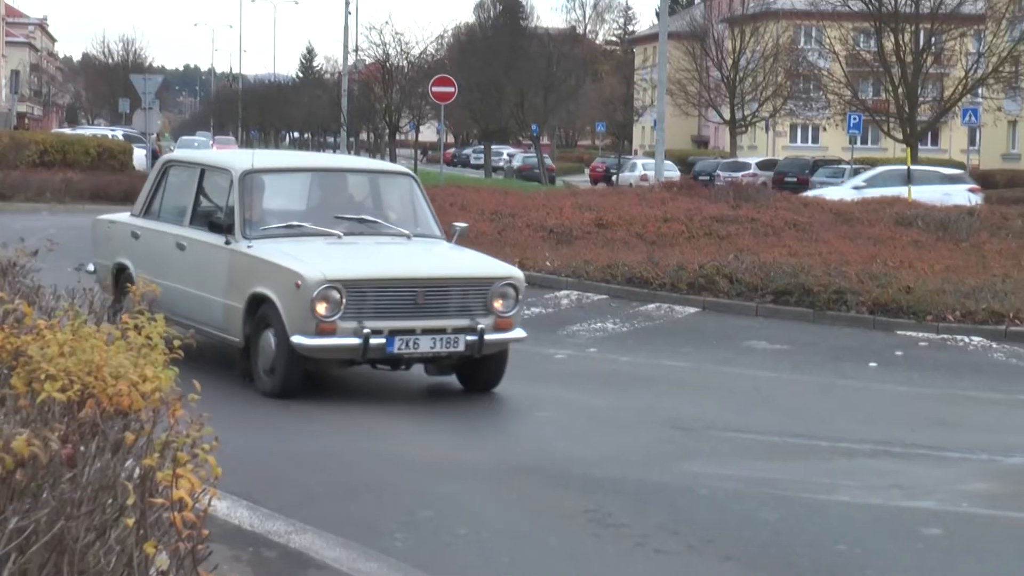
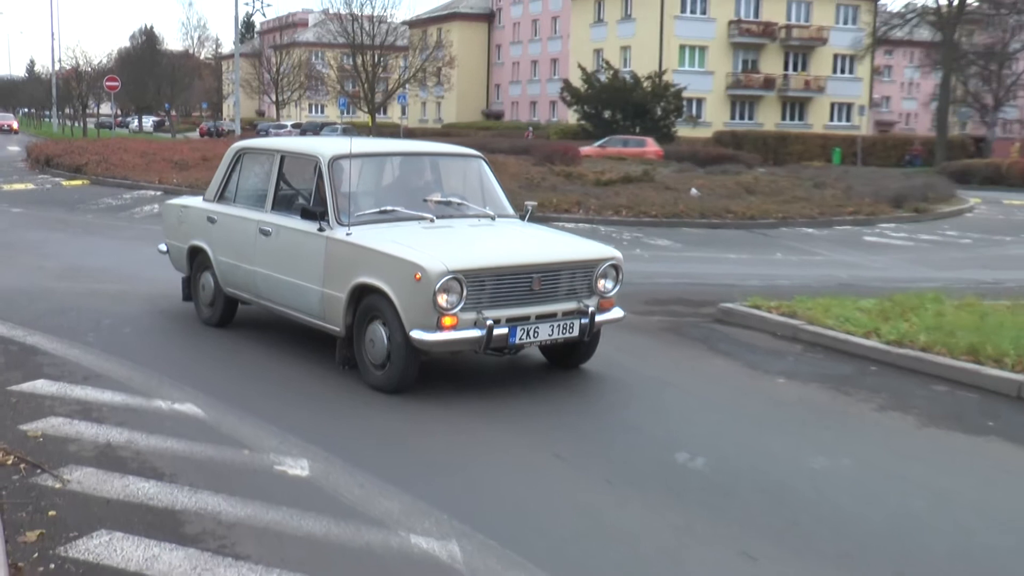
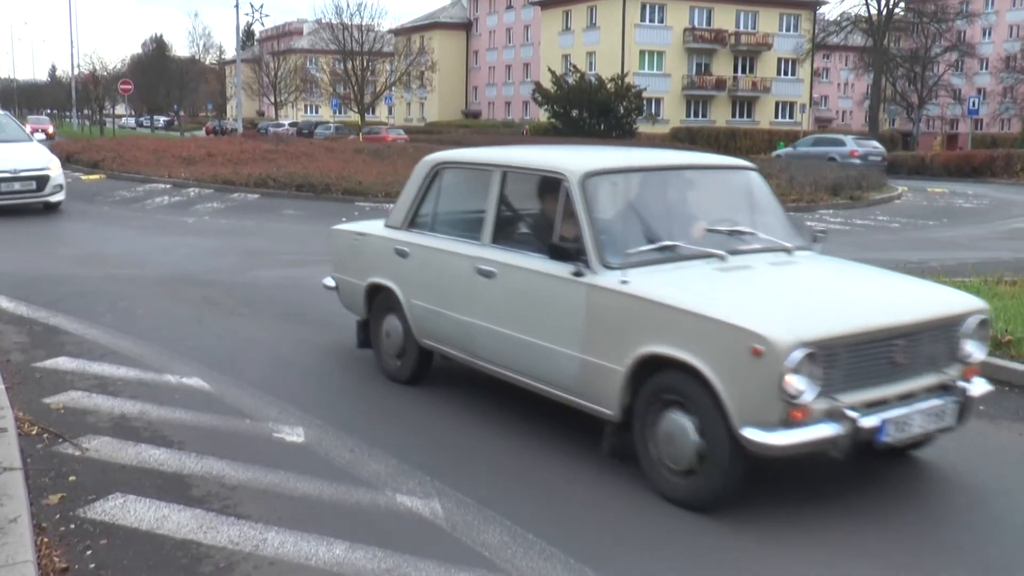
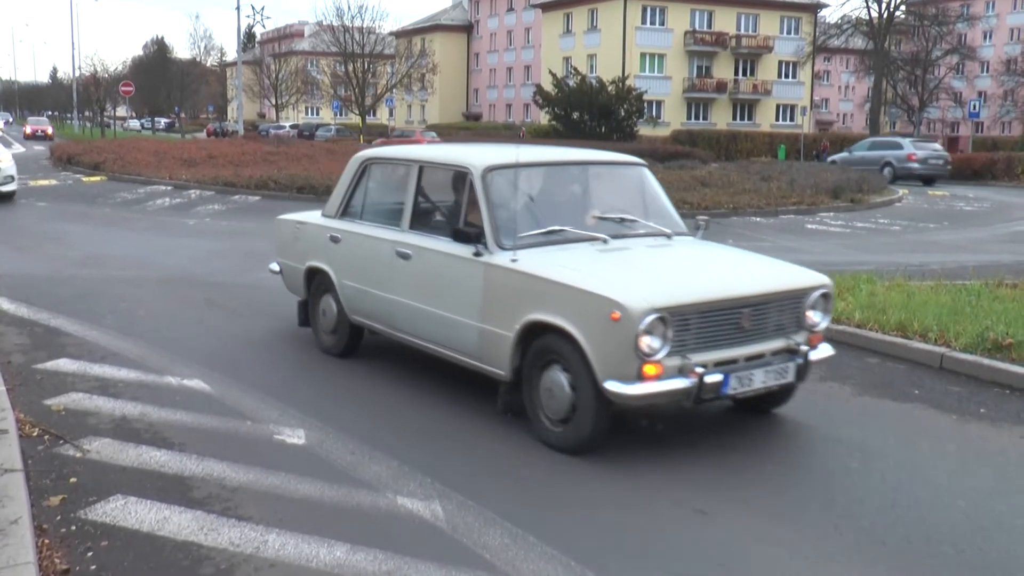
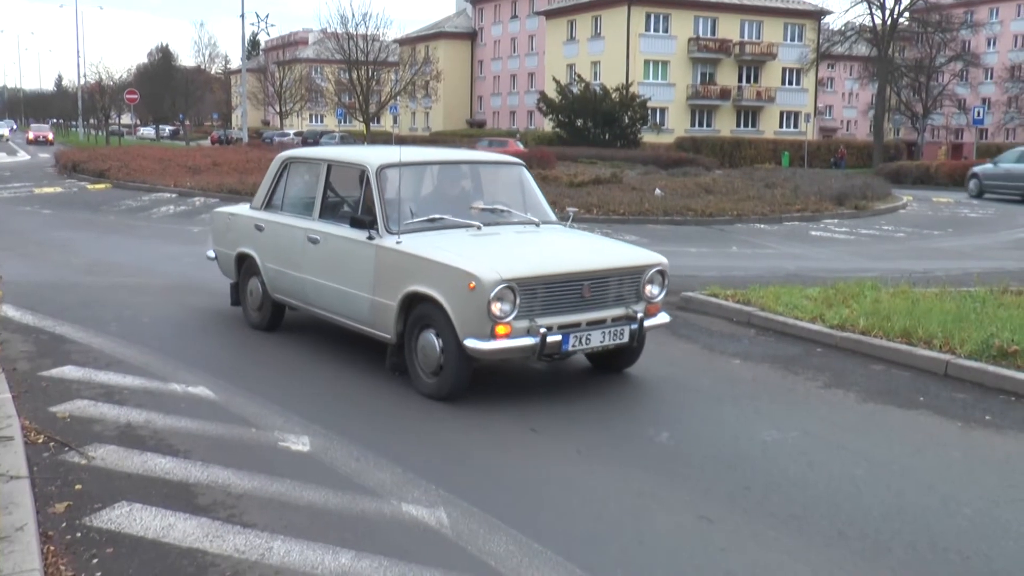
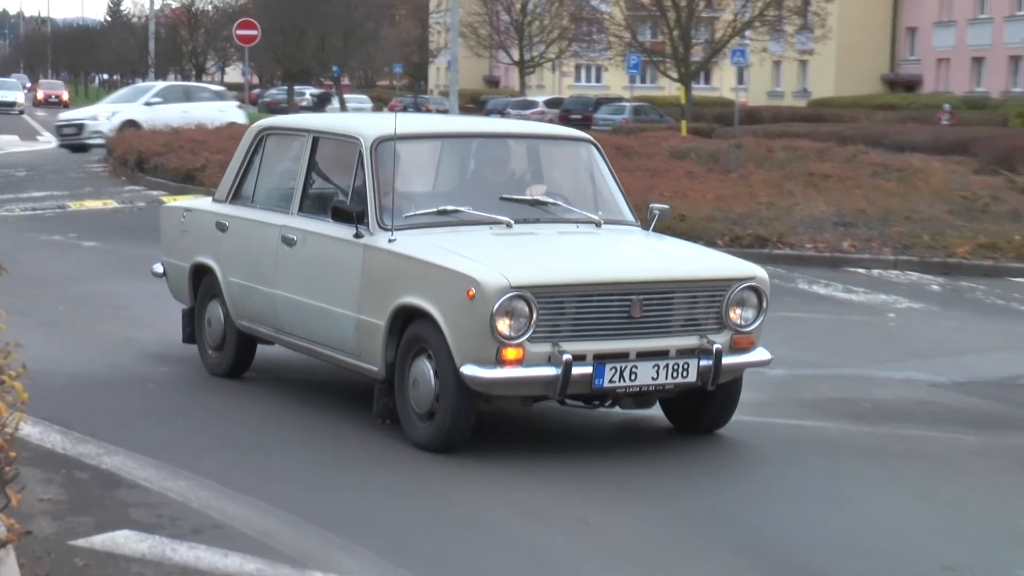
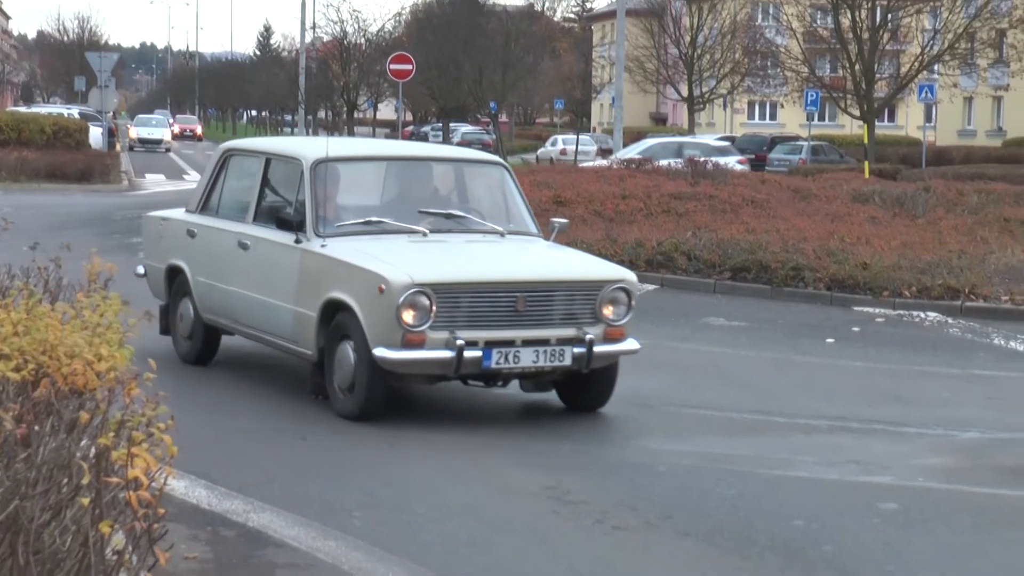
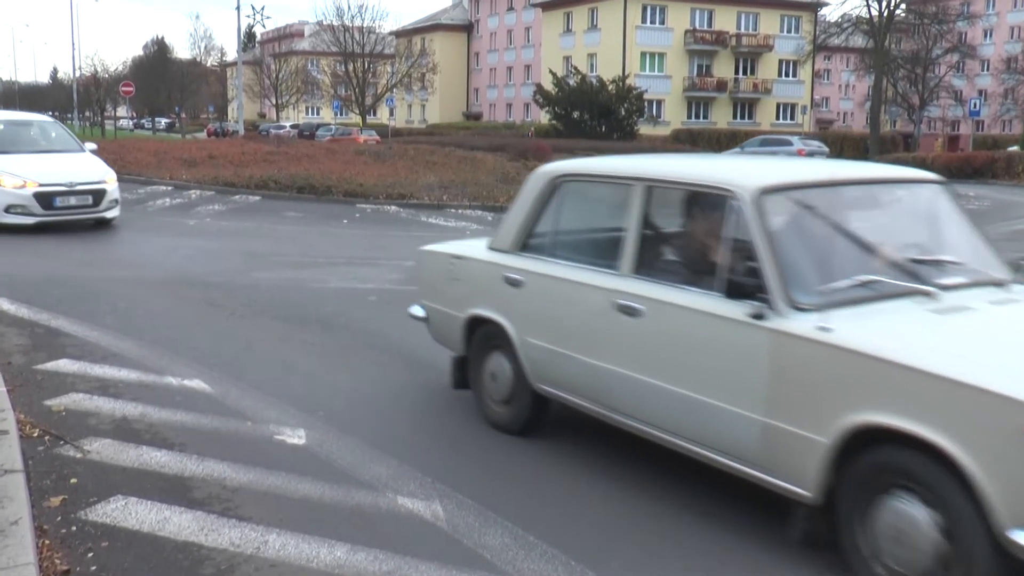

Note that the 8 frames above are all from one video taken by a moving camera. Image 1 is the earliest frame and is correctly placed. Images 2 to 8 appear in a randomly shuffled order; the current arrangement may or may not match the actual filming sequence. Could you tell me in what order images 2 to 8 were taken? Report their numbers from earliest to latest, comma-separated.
7, 6, 2, 5, 4, 3, 8
